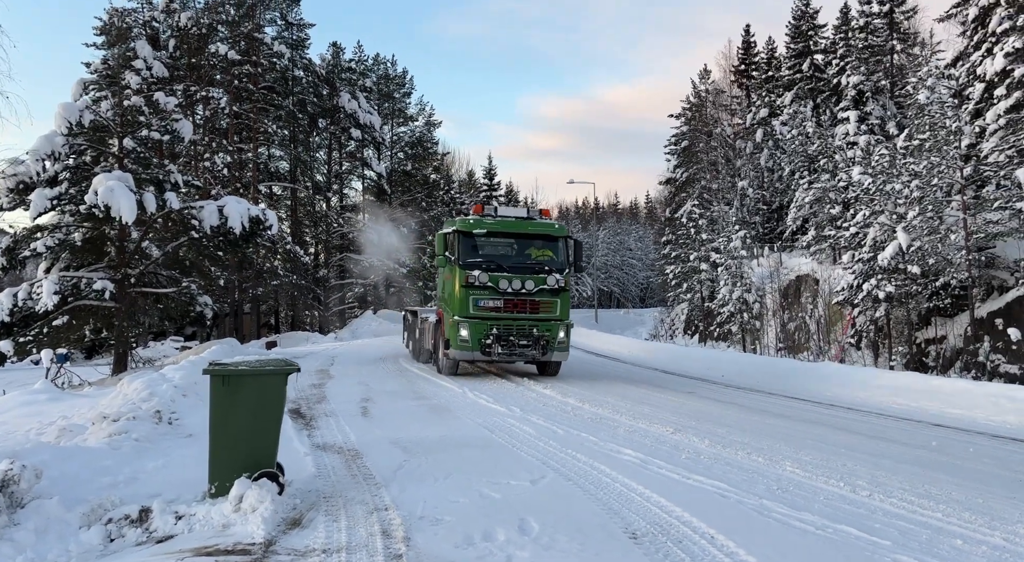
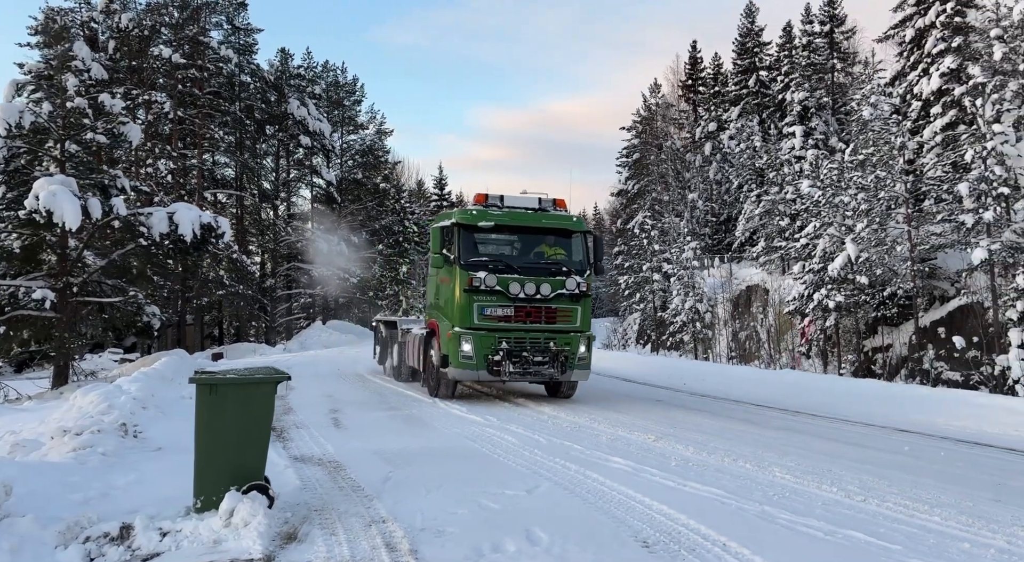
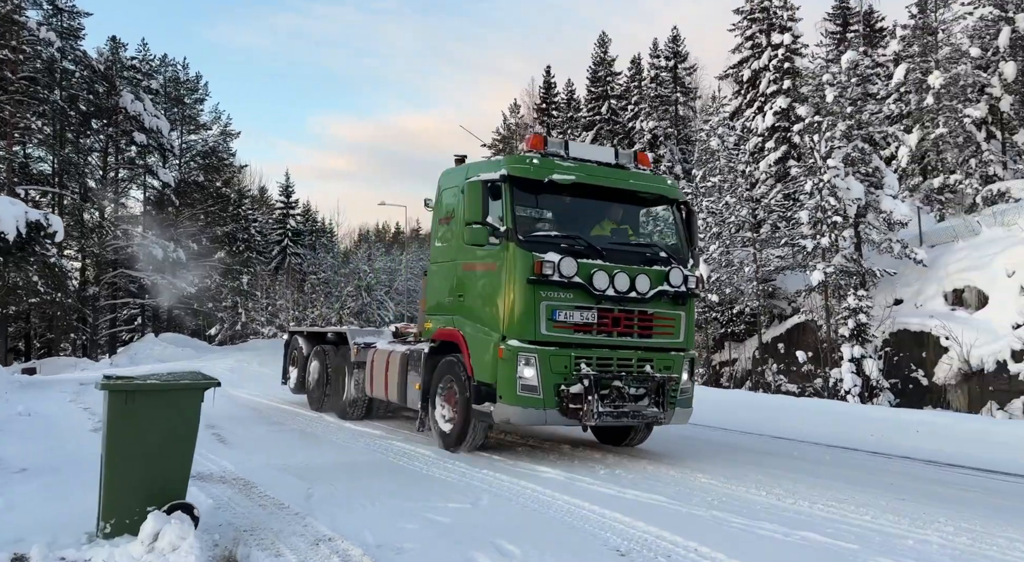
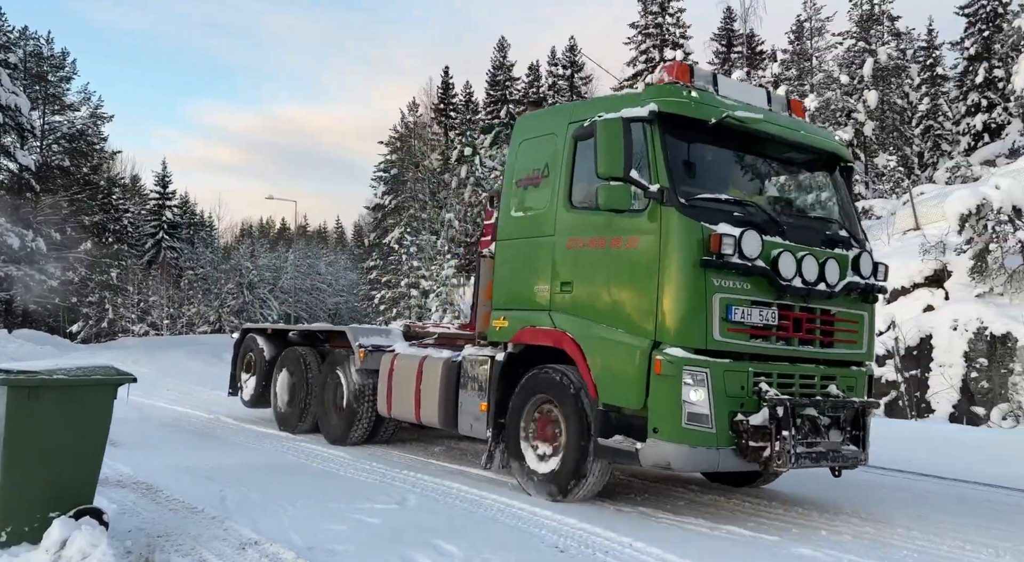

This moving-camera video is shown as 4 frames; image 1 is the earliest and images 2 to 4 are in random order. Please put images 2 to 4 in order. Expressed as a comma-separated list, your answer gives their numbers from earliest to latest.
2, 3, 4
